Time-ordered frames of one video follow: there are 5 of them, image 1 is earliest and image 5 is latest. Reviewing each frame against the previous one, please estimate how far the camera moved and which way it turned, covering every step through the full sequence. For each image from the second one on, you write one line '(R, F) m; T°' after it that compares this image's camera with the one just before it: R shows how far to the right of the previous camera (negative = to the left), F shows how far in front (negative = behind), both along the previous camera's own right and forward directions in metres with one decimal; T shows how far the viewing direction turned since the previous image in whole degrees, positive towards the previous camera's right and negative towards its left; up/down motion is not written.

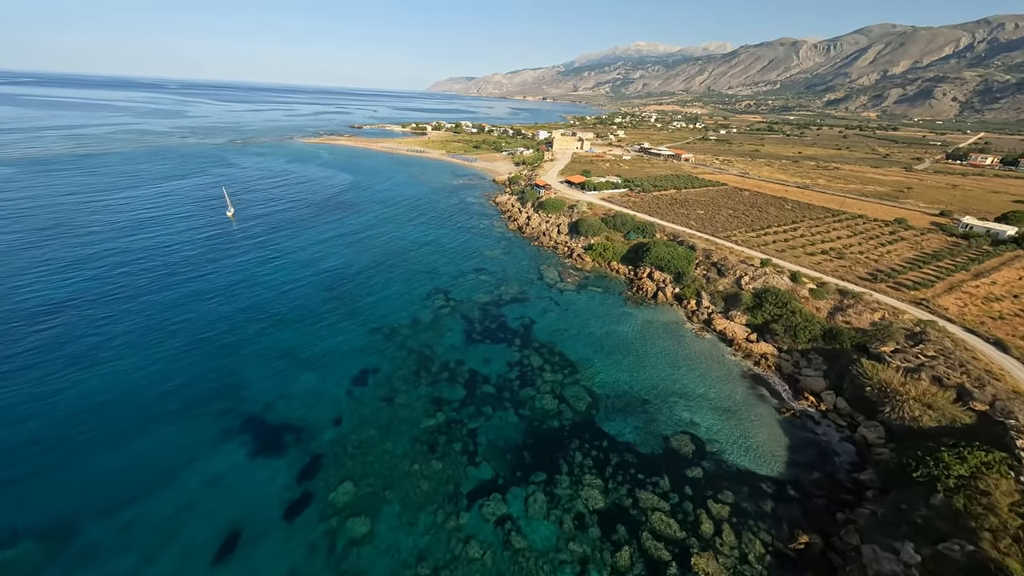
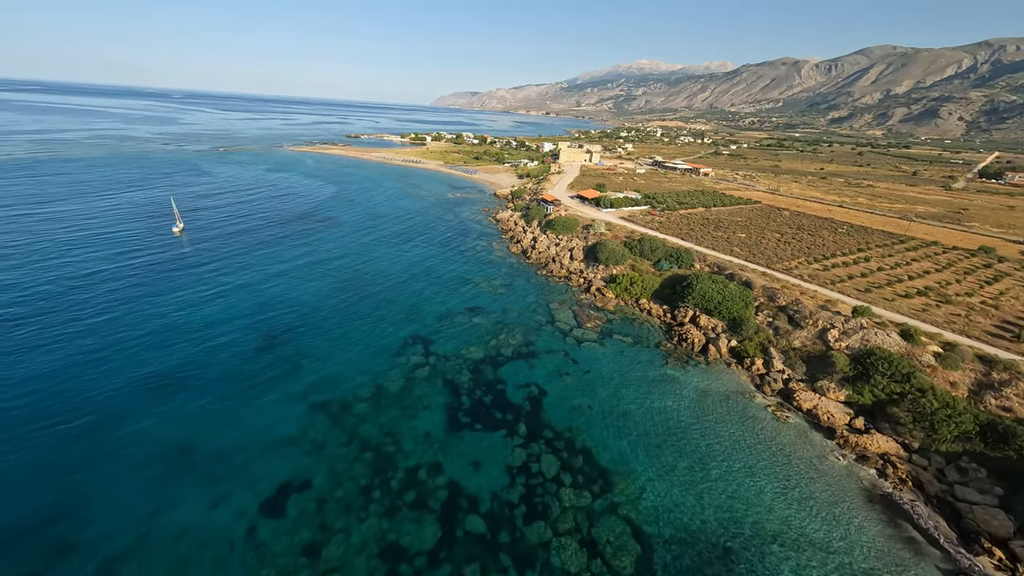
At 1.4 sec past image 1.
(-0.3, +11.9) m; 0°
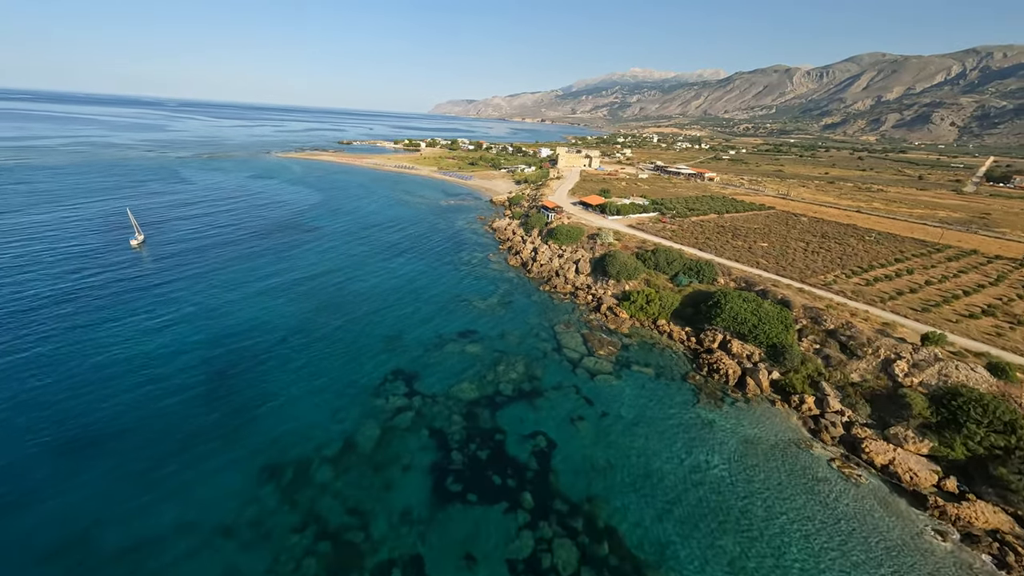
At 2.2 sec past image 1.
(-0.3, +5.8) m; +1°
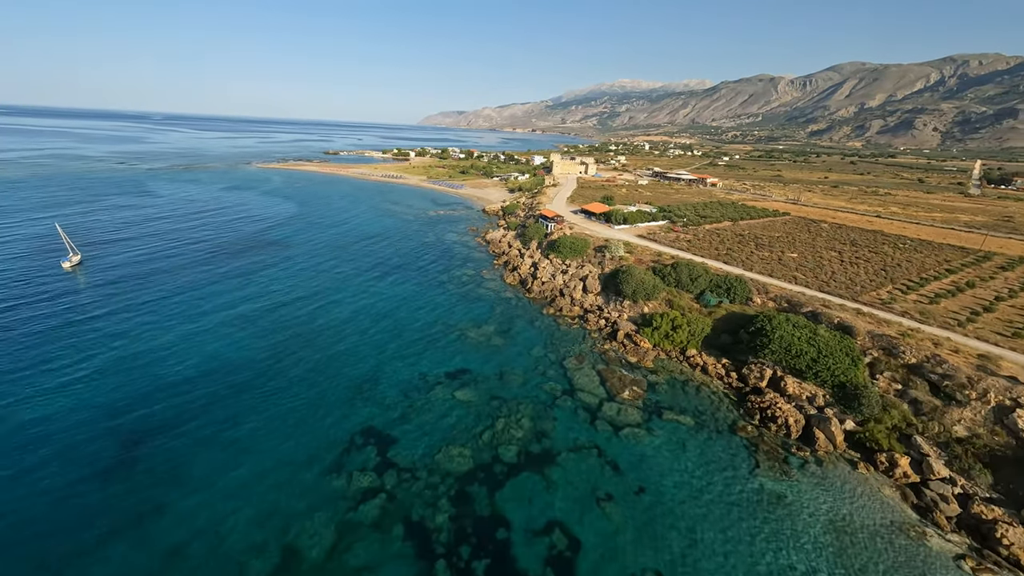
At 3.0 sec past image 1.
(-0.5, +6.7) m; +1°
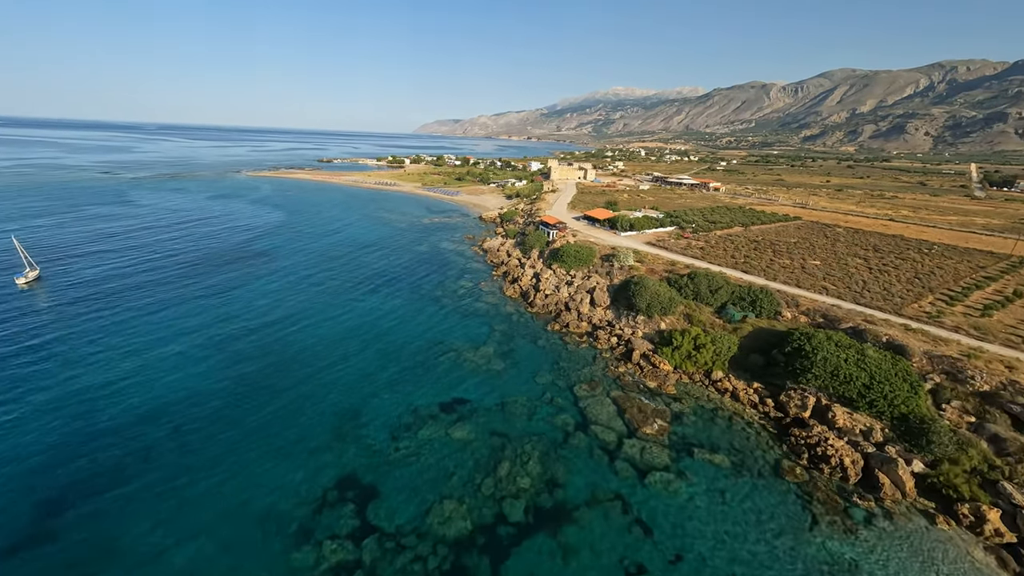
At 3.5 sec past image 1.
(-0.4, +3.8) m; 0°
